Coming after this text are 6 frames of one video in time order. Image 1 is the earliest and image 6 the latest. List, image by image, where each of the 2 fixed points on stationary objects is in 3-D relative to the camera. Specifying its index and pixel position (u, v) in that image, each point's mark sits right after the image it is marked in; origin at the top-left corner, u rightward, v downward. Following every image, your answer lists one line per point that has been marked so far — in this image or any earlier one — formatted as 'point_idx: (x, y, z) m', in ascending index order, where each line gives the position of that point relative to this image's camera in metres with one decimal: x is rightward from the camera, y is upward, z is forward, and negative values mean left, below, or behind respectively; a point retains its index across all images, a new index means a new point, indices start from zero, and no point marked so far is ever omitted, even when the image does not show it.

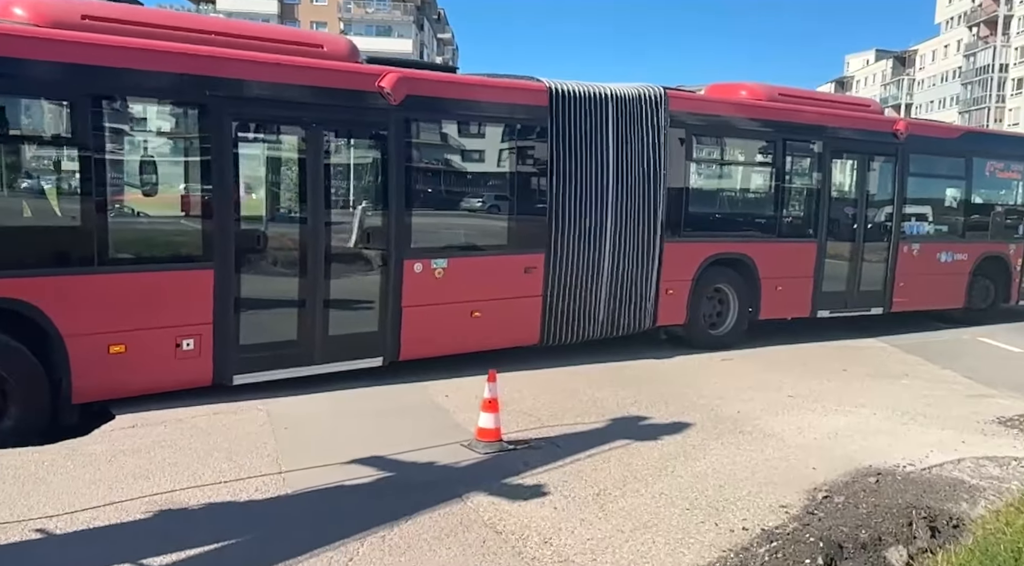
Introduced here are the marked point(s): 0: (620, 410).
0: (+0.9, -1.1, +7.2) m
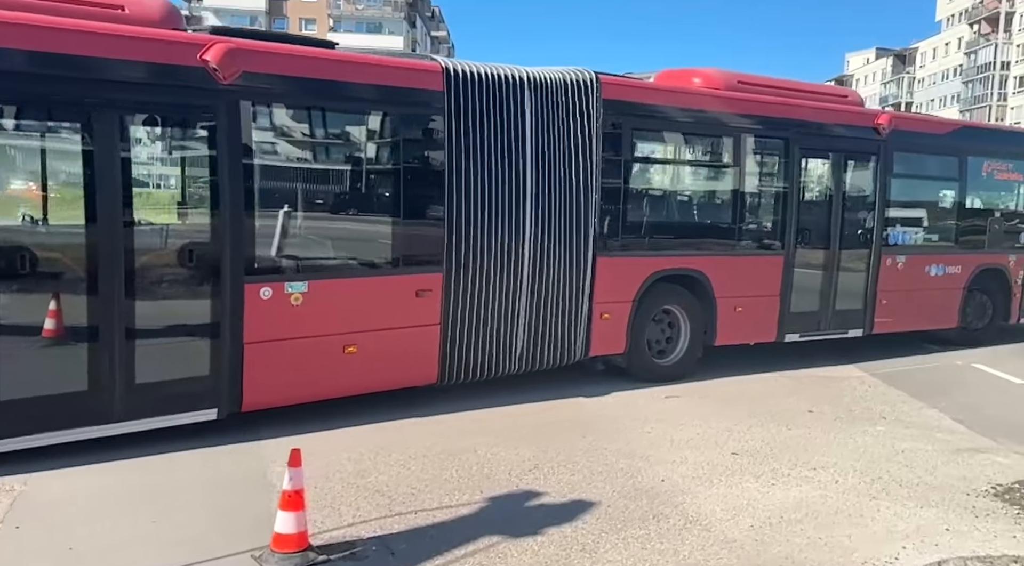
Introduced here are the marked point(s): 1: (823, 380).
0: (0.0, -1.3, +5.6) m
1: (+3.5, -1.1, +9.4) m
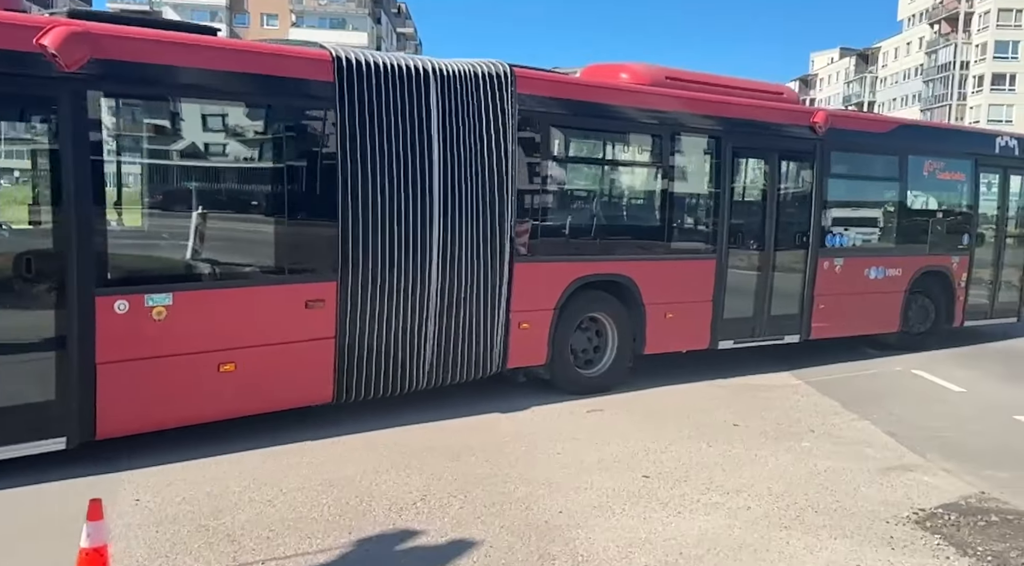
0: (-0.8, -1.4, +5.1) m
1: (+2.6, -1.2, +9.0) m
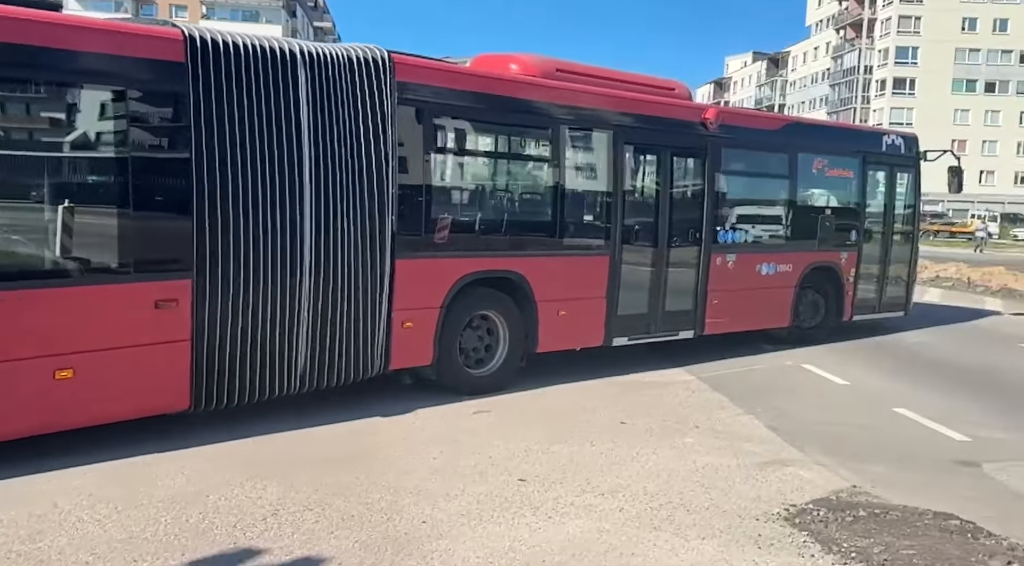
0: (-1.6, -1.4, +4.7) m
1: (+1.4, -1.1, +9.0) m
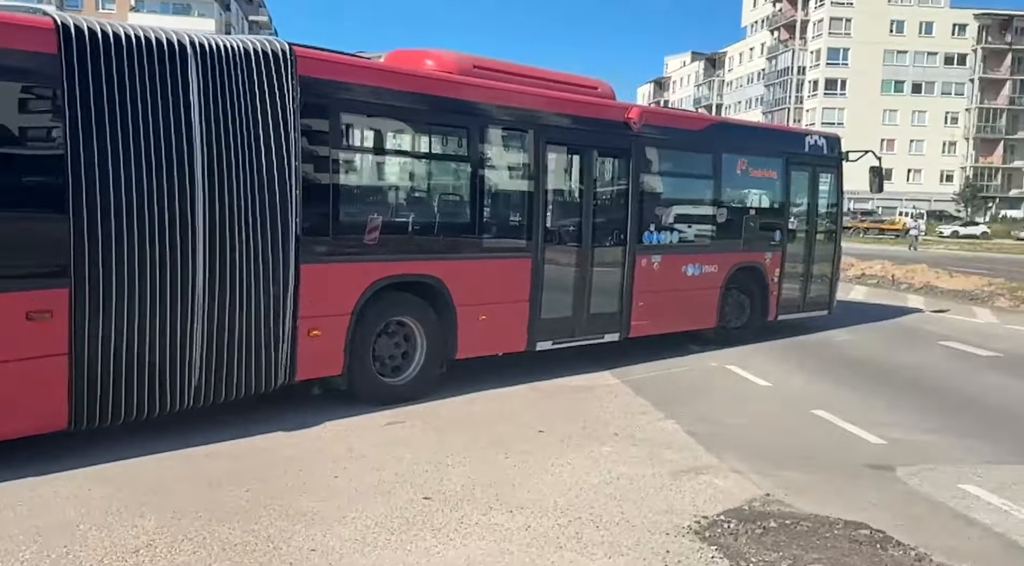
0: (-2.1, -1.5, +4.4) m
1: (+0.6, -1.1, +8.8) m
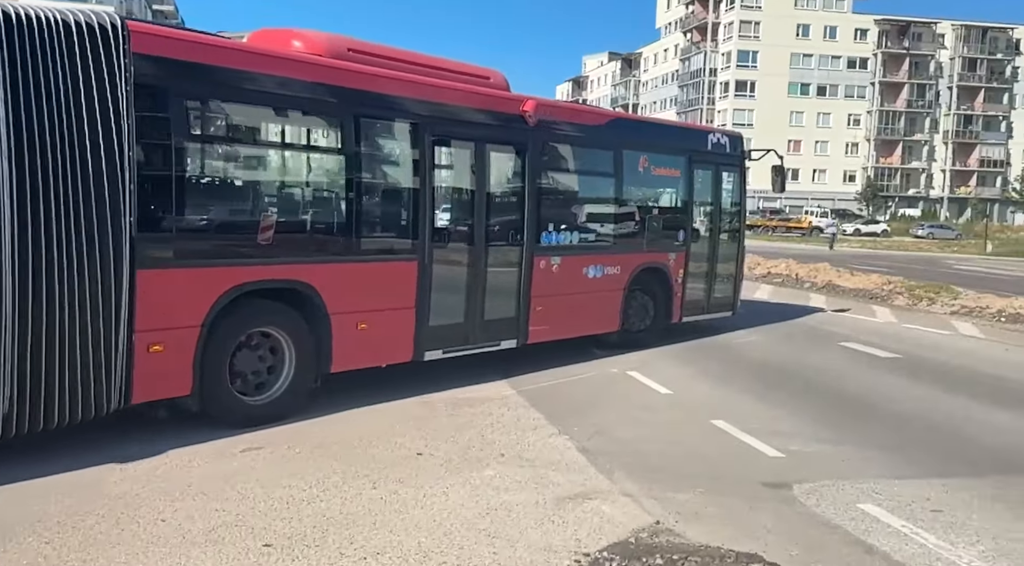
0: (-2.8, -1.5, +3.5) m
1: (-0.5, -1.2, +8.1) m
